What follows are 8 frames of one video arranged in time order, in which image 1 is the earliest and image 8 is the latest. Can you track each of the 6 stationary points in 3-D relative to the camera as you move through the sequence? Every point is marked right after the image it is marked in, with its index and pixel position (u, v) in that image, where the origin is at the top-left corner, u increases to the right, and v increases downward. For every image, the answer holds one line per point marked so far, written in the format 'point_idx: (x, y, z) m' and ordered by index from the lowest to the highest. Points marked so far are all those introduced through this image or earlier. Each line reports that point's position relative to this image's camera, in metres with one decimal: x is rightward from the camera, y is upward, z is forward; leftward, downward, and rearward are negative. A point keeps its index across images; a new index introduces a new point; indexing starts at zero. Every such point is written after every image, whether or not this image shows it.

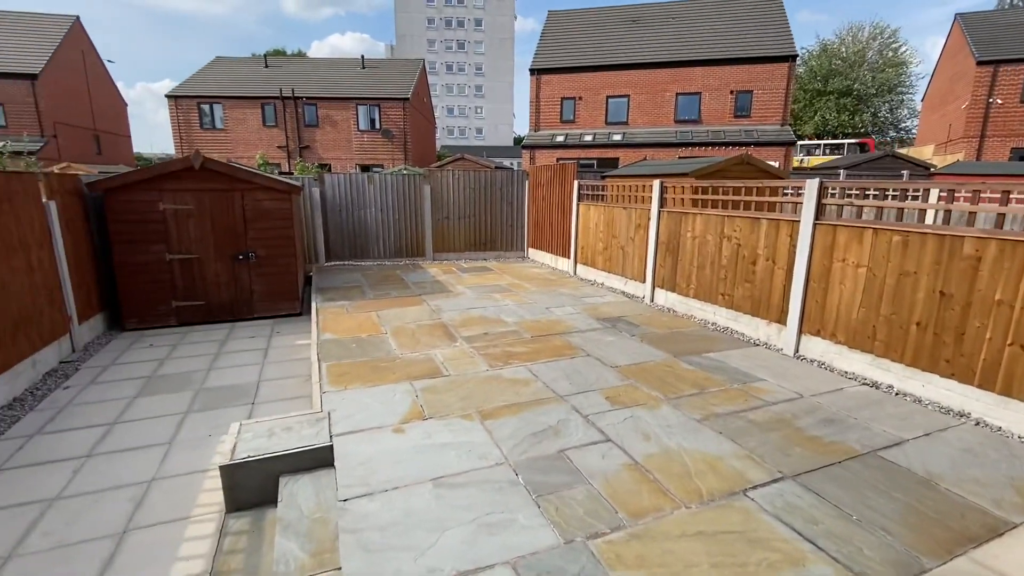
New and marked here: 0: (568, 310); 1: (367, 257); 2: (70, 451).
0: (+0.7, -0.3, +6.1) m
1: (-2.9, +0.6, +9.6) m
2: (-3.2, -1.2, +3.5) m
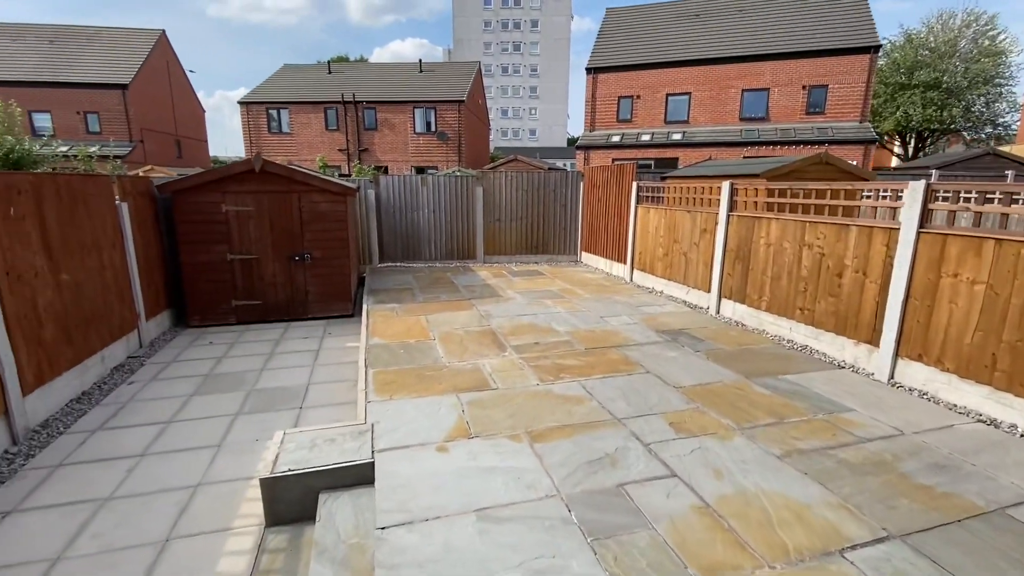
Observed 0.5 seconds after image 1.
0: (+1.4, -0.4, +5.7) m
1: (-1.9, +0.6, +9.6) m
2: (-2.8, -1.2, +3.5) m
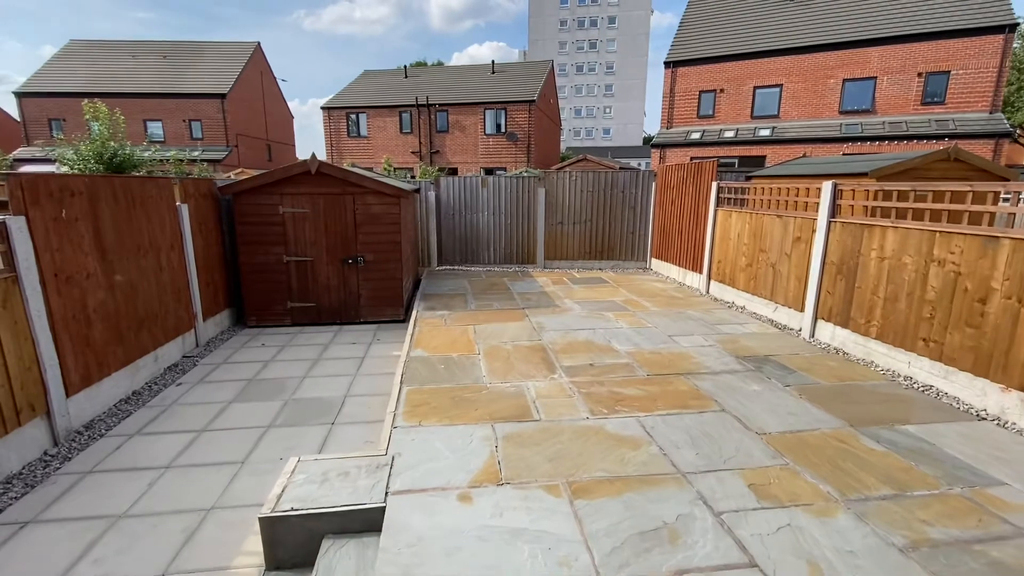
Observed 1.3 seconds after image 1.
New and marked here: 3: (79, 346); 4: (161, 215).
0: (+1.9, -0.6, +5.0) m
1: (-0.7, +0.5, +9.3) m
2: (-2.6, -1.2, +3.4) m
3: (-3.4, -0.5, +3.8) m
4: (-3.6, +0.7, +4.9) m
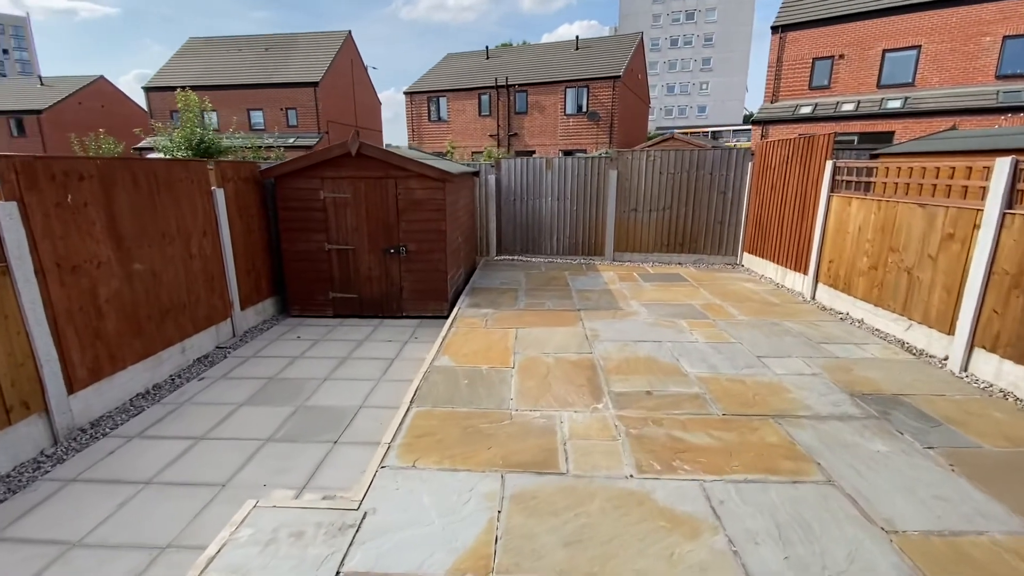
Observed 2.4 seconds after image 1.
0: (+2.3, -0.6, +3.9) m
1: (+0.5, +0.6, +8.6) m
2: (-2.4, -1.2, +3.1) m
3: (-3.2, -0.4, +3.6) m
4: (-3.1, +0.9, +4.7) m
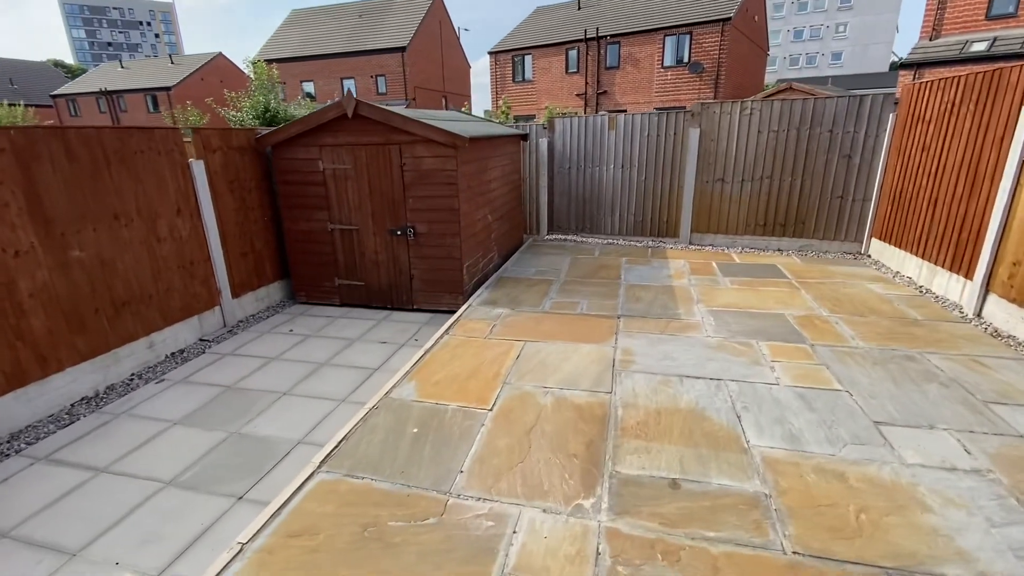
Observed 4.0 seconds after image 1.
0: (+2.1, -0.8, +2.4) m
1: (+1.3, +0.9, +7.2) m
2: (-2.7, -1.2, +2.5) m
3: (-3.3, -0.3, +3.1) m
4: (-3.0, +1.0, +4.1) m
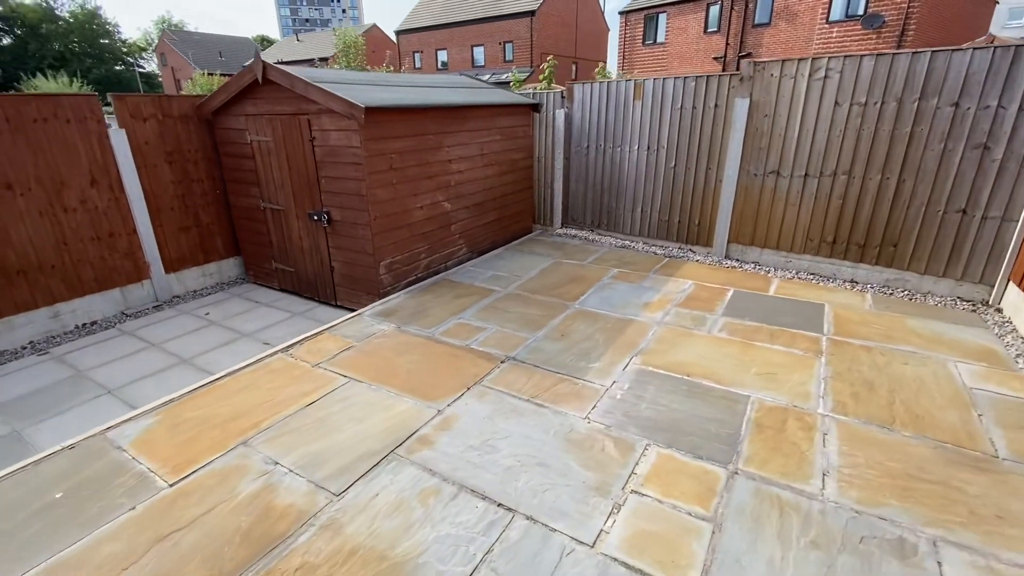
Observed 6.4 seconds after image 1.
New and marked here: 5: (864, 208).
0: (+0.5, -1.2, +1.0) m
1: (+1.3, +0.7, +5.8) m
2: (-4.0, -1.1, +2.6) m
3: (-4.4, -0.1, +3.2) m
4: (-3.7, +1.2, +4.0) m
5: (+3.1, +0.7, +4.1) m
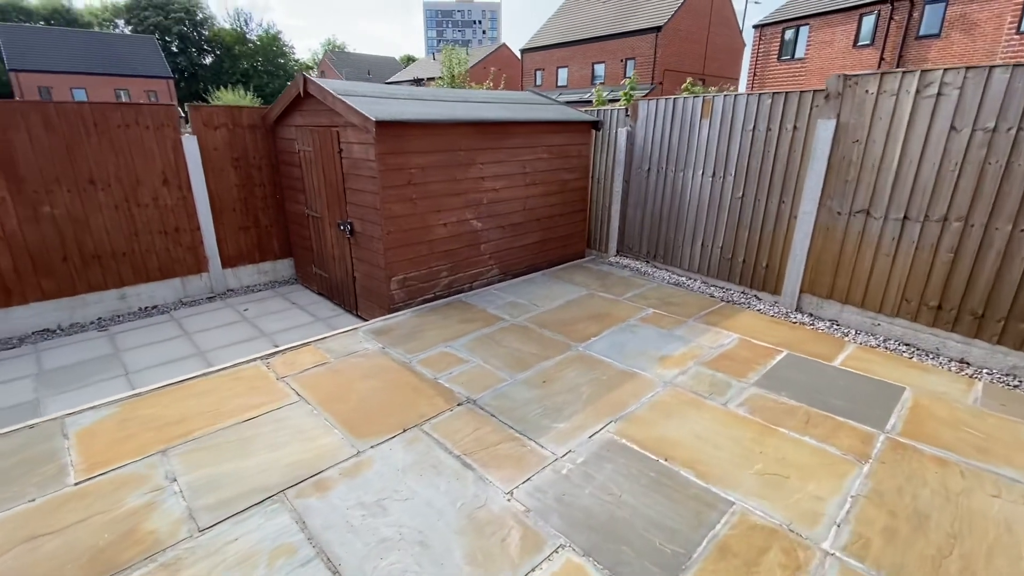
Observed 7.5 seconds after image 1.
0: (-0.2, -1.4, +0.6) m
1: (+1.7, +0.3, +5.1) m
2: (-4.3, -0.8, +3.2) m
3: (-4.4, +0.1, +3.9) m
4: (-3.4, +1.3, +4.5) m
5: (+3.1, +0.1, +3.1) m
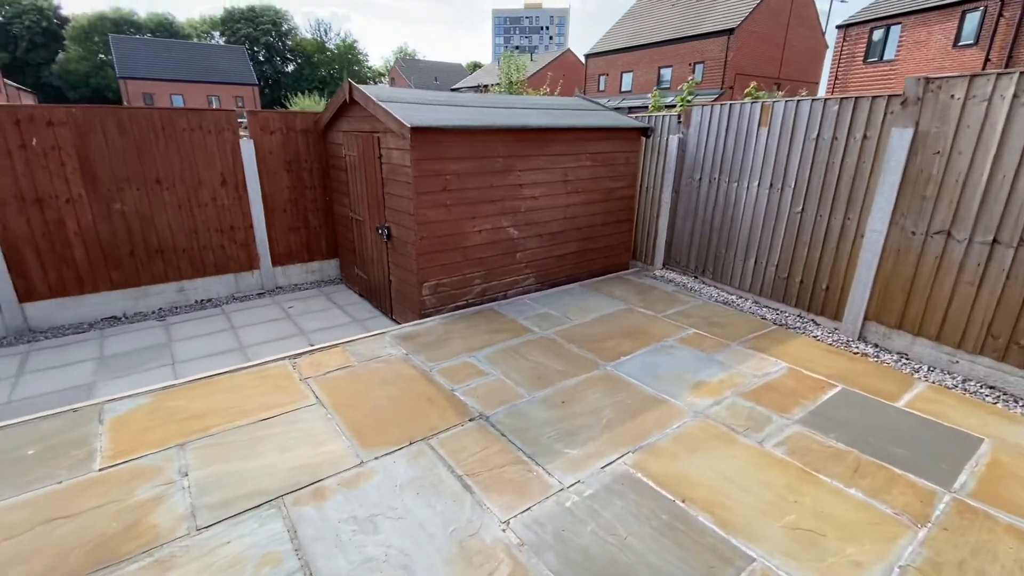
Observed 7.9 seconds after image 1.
0: (-0.5, -1.4, +0.5) m
1: (+2.1, +0.1, +4.8) m
2: (-4.2, -0.7, +3.5) m
3: (-4.1, +0.3, +4.3) m
4: (-3.0, +1.4, +4.8) m
5: (+3.2, -0.1, +2.6) m
